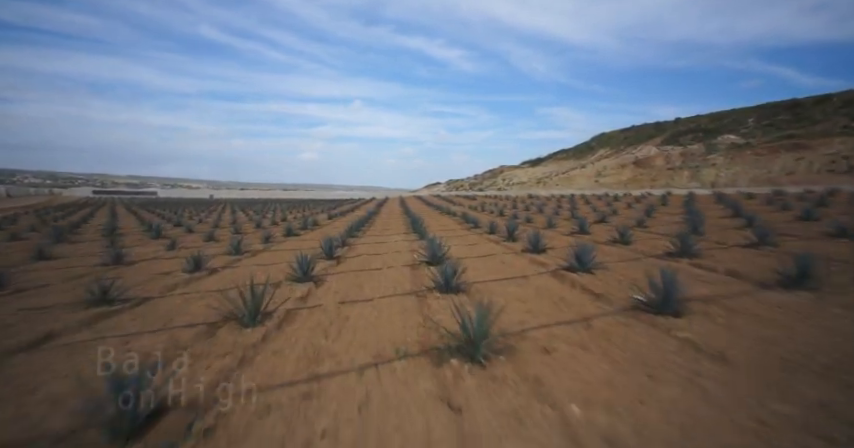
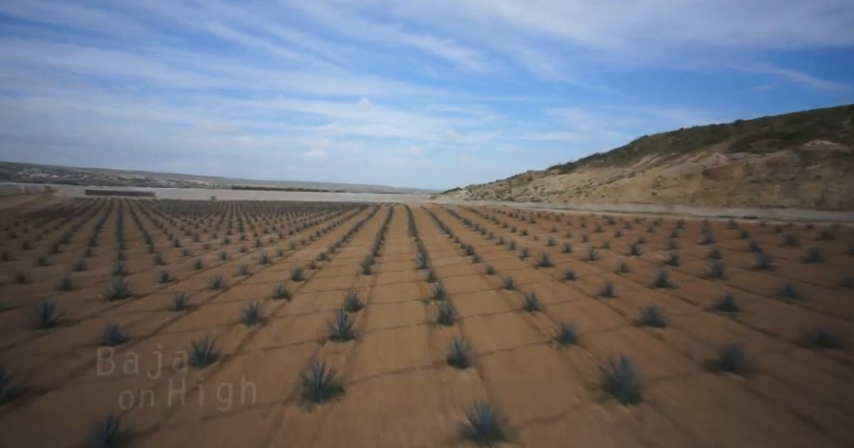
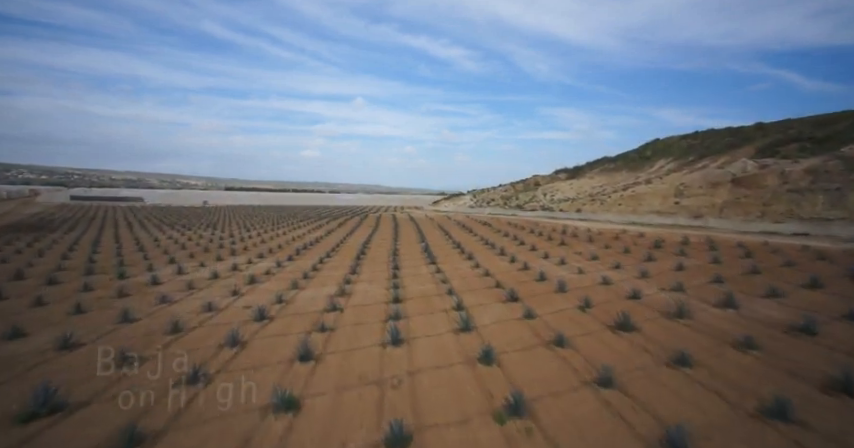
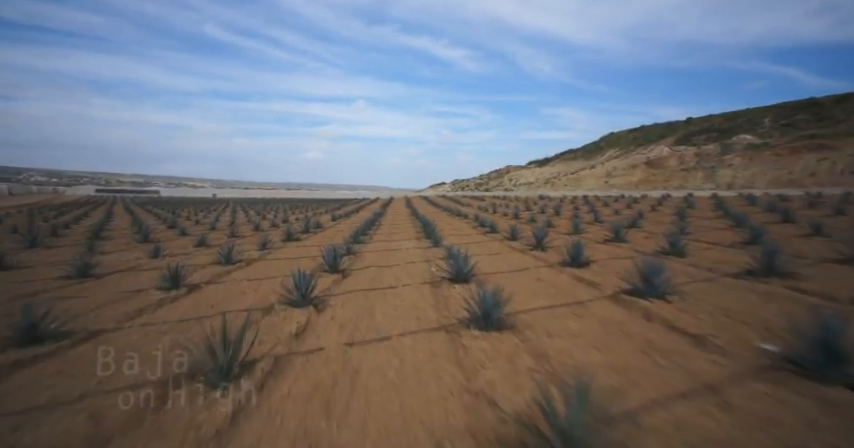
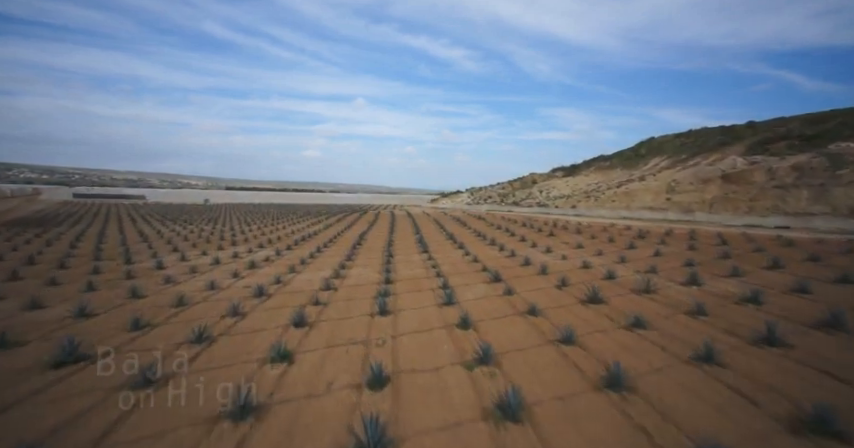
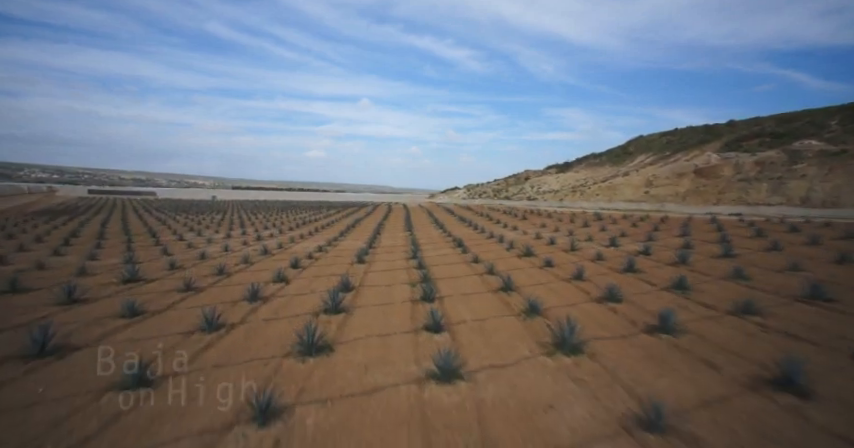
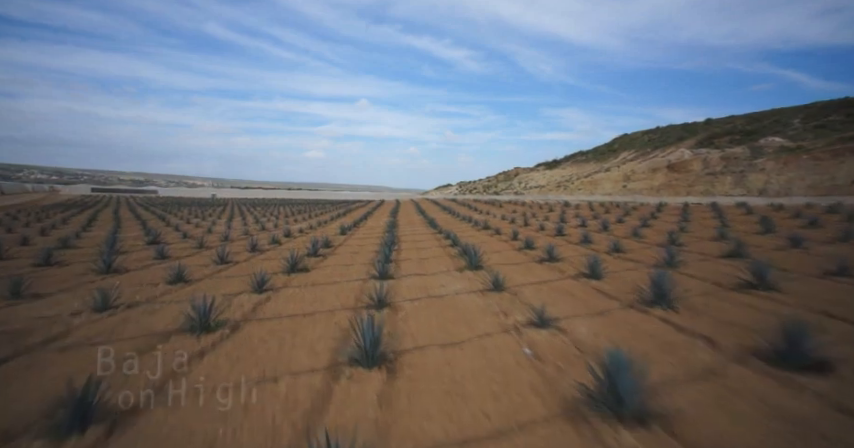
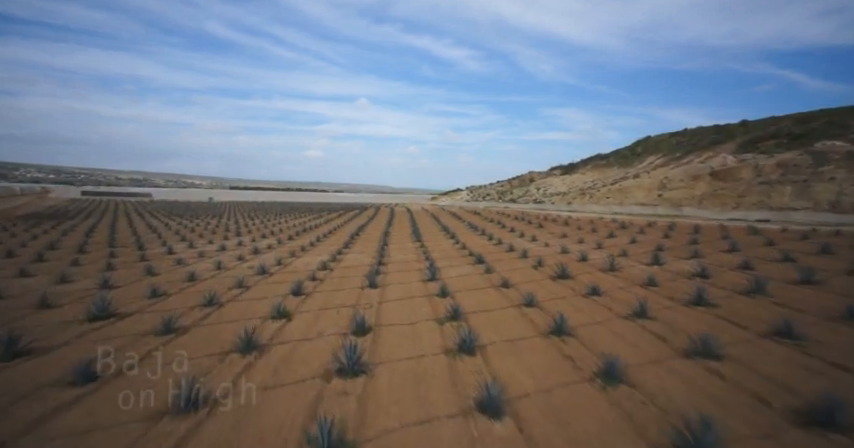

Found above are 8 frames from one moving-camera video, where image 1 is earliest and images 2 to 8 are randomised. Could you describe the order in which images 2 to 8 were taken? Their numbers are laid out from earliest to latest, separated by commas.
4, 7, 6, 2, 8, 5, 3
